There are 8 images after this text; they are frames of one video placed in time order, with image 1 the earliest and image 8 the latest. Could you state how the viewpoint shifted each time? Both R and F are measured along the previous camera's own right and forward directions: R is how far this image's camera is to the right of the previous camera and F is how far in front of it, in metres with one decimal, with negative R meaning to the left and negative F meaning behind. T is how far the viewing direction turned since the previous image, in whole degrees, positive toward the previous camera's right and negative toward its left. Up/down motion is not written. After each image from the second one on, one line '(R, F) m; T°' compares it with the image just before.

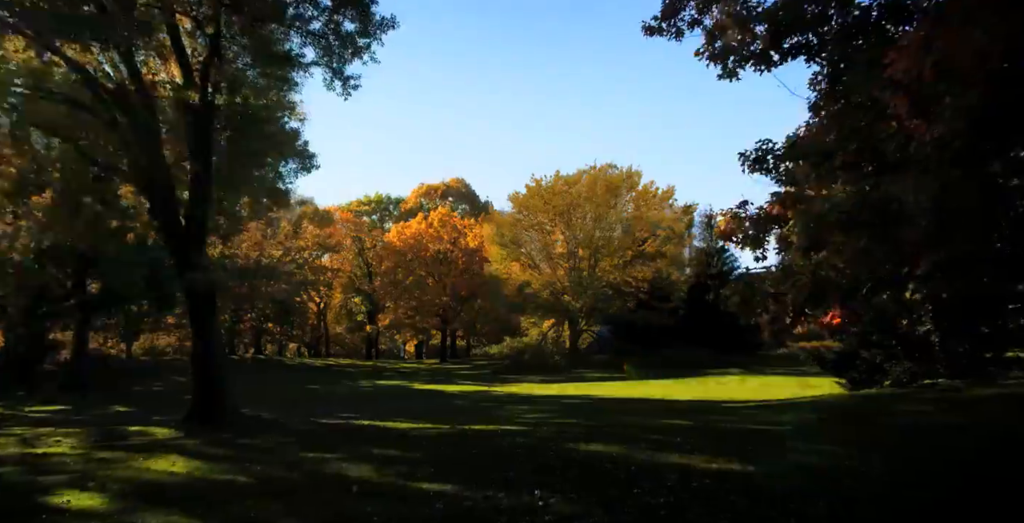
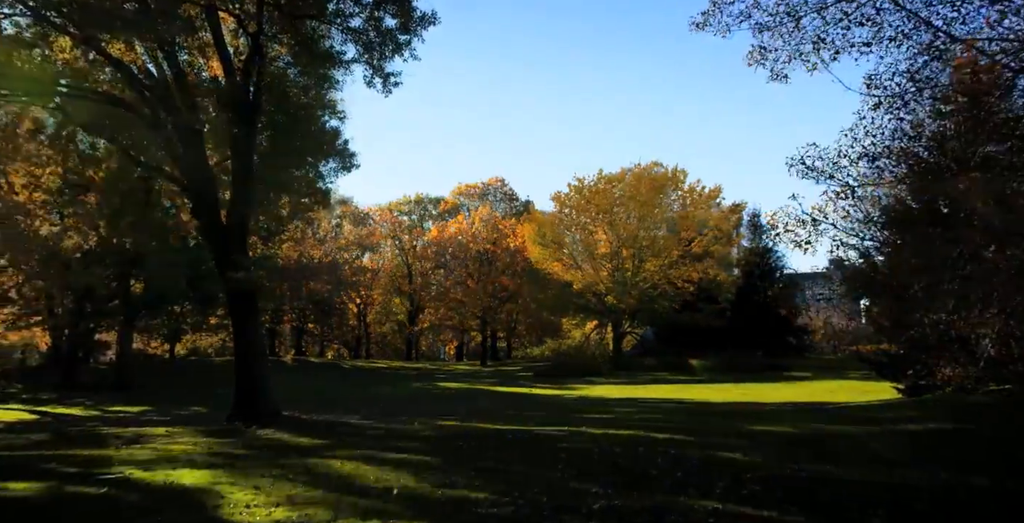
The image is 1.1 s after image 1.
(-0.1, +0.4) m; -3°
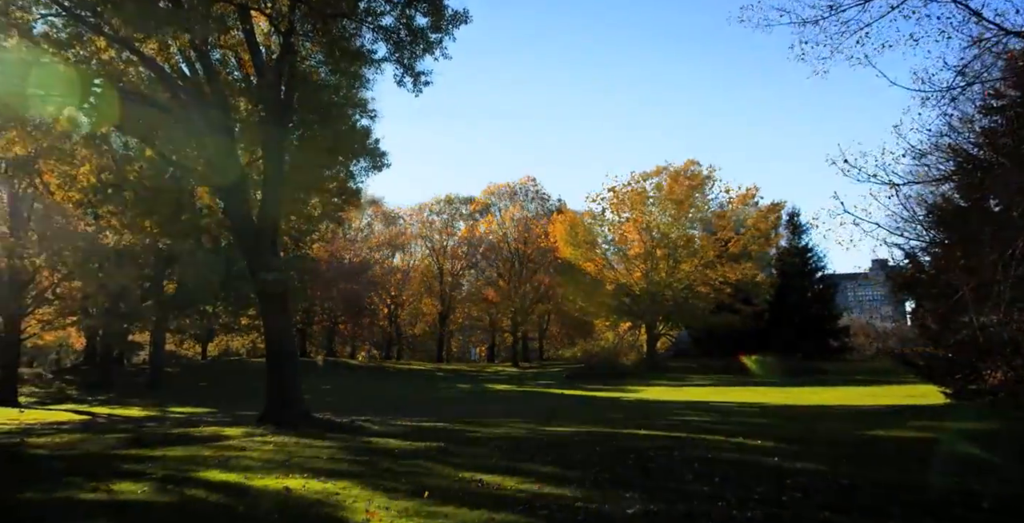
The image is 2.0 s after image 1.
(-0.1, +0.3) m; -2°
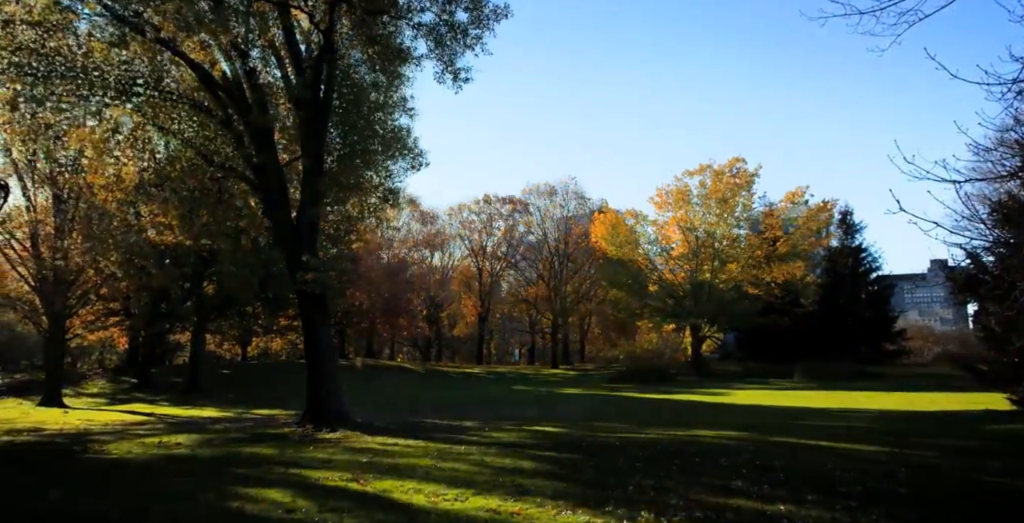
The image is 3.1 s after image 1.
(-0.1, +0.4) m; -3°
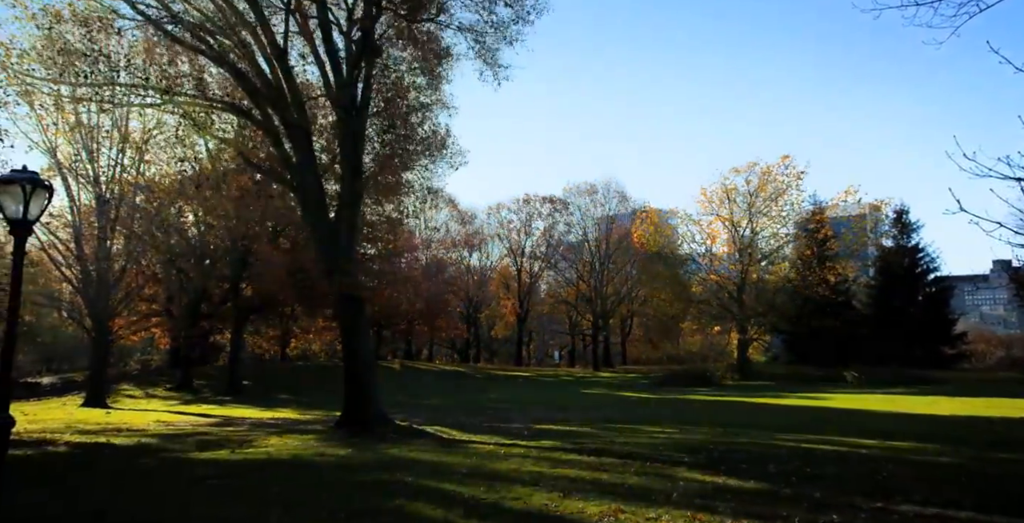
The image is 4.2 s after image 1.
(-0.1, +0.4) m; -3°
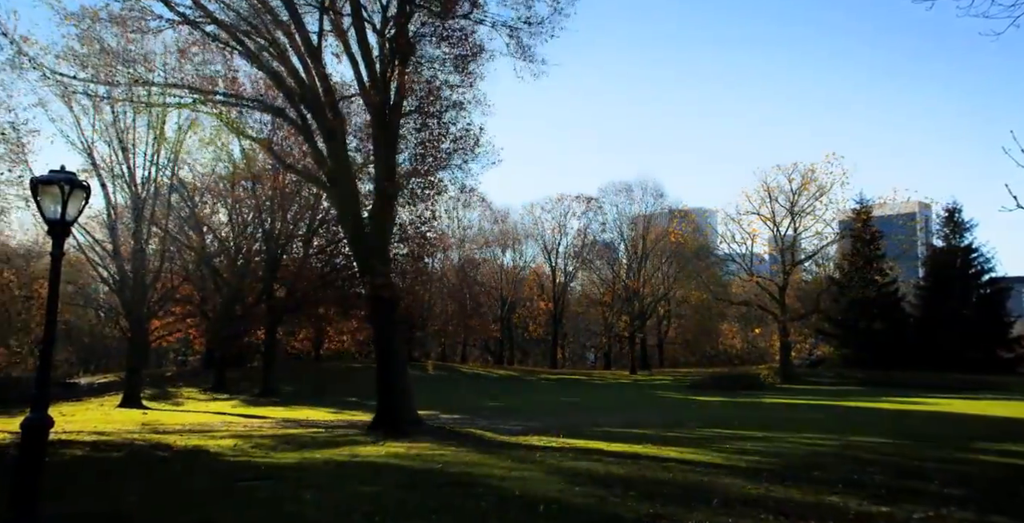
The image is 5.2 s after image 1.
(-0.1, +0.4) m; -2°
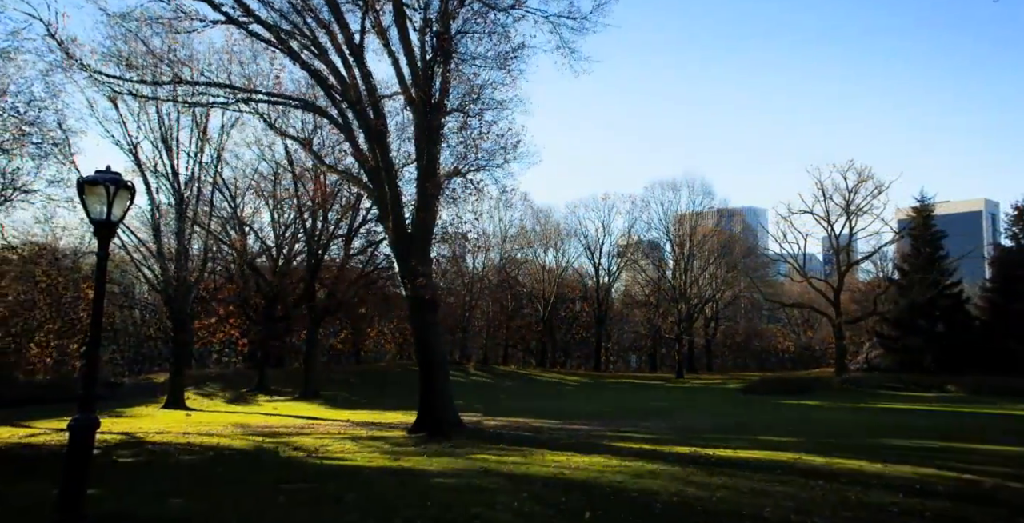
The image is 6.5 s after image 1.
(-0.1, +0.5) m; -3°
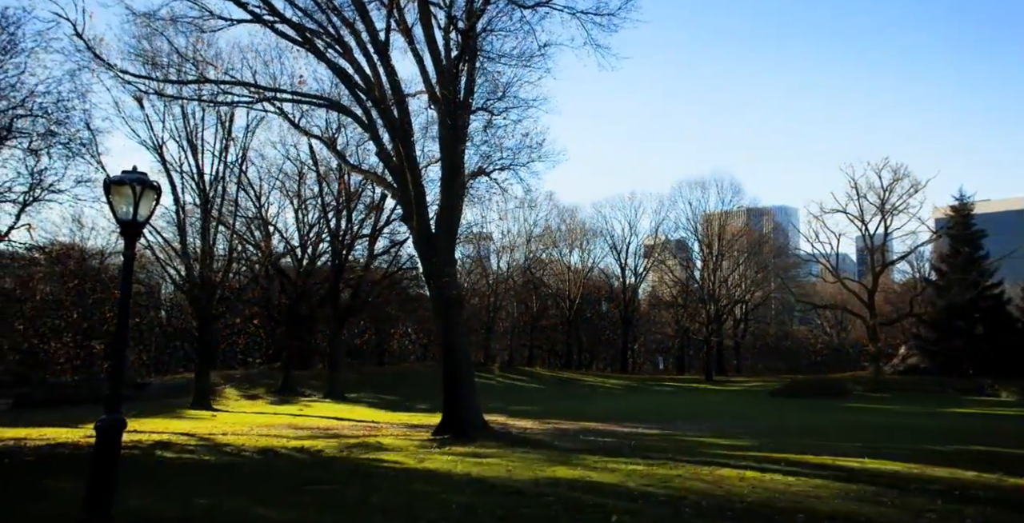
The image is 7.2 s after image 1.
(0.0, +0.3) m; -2°
